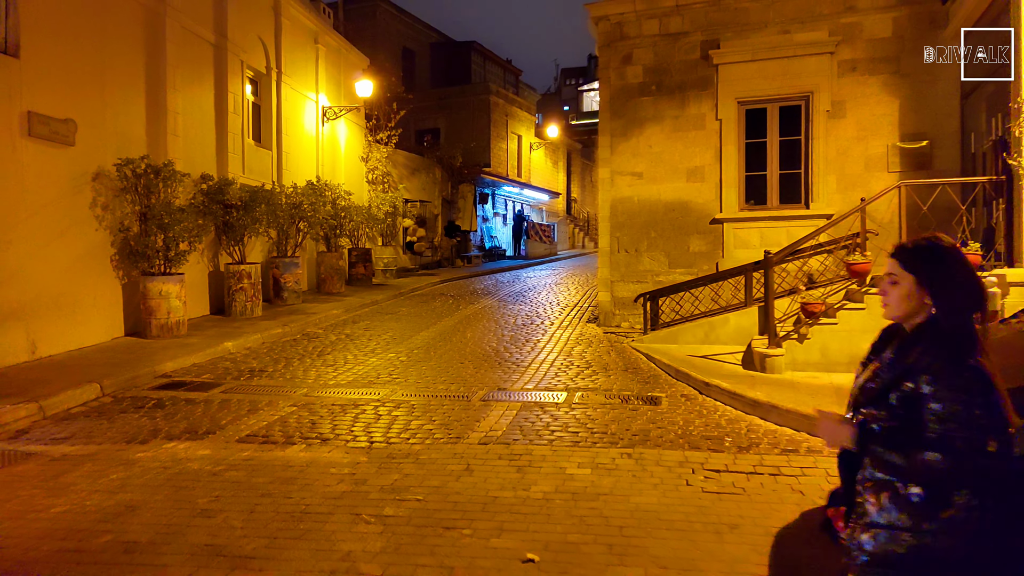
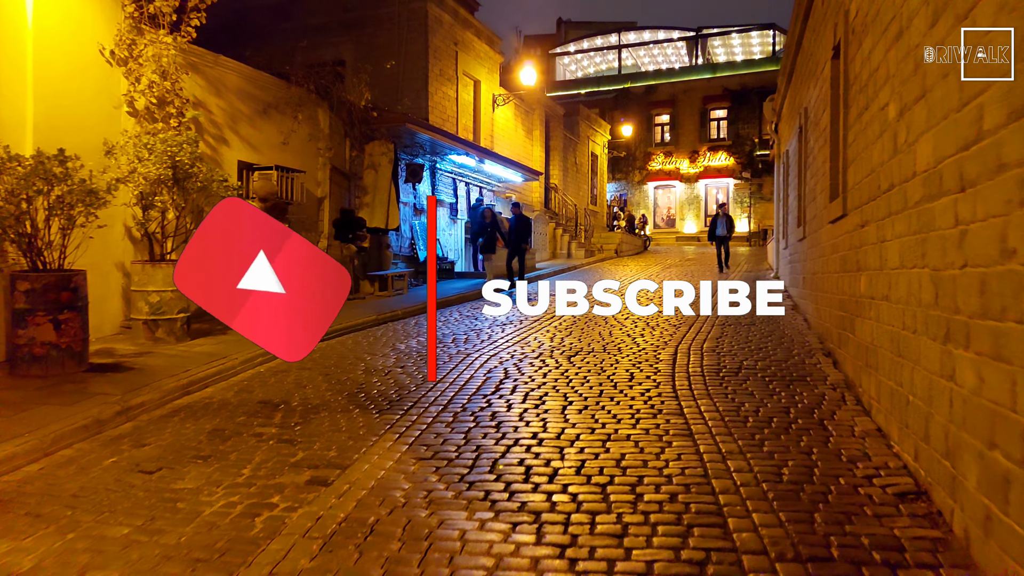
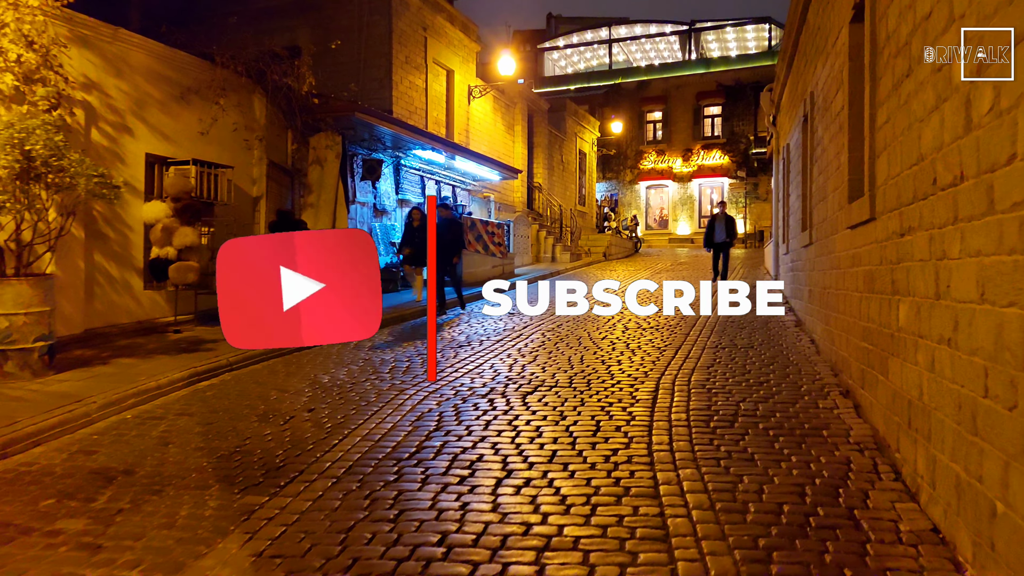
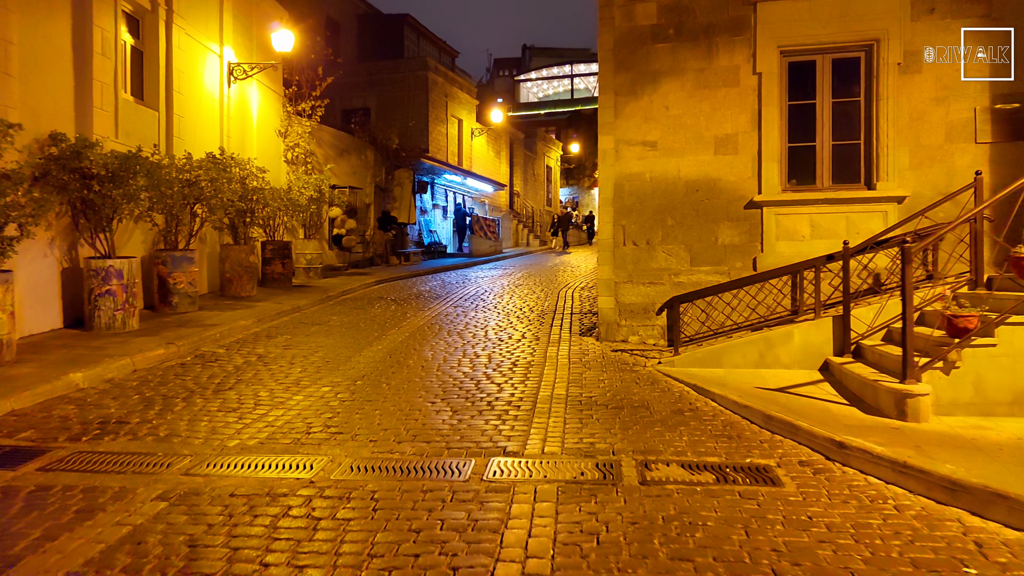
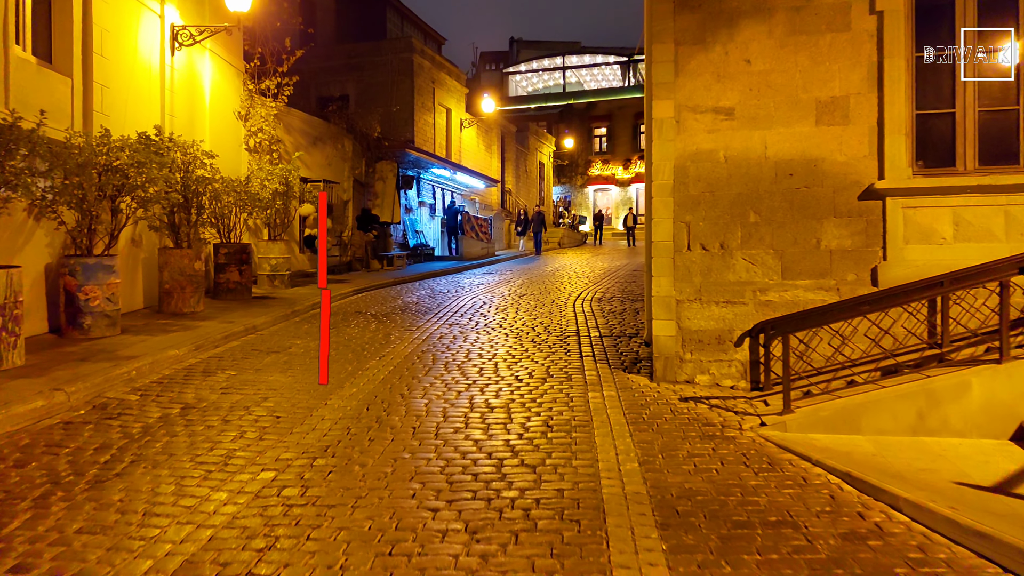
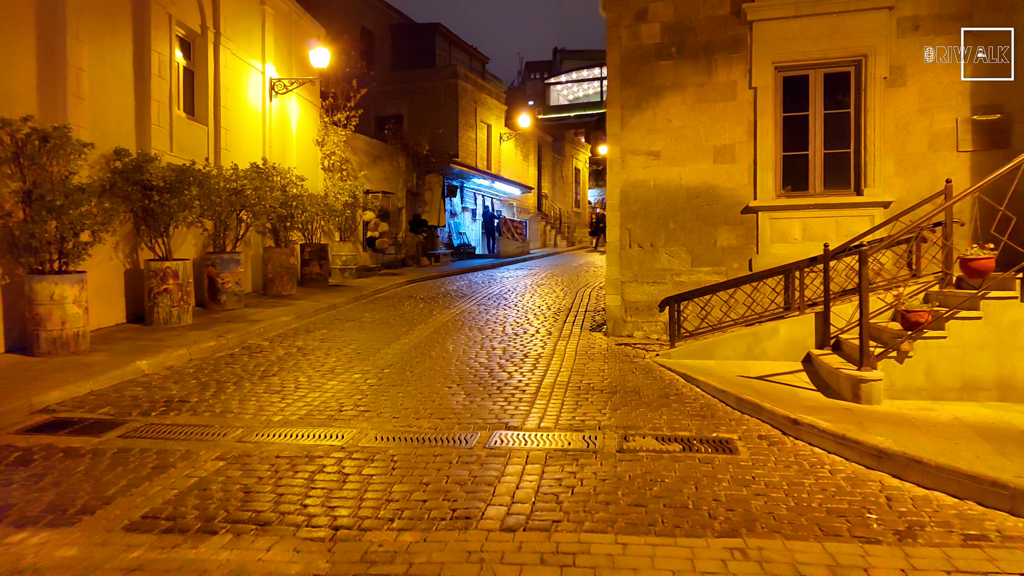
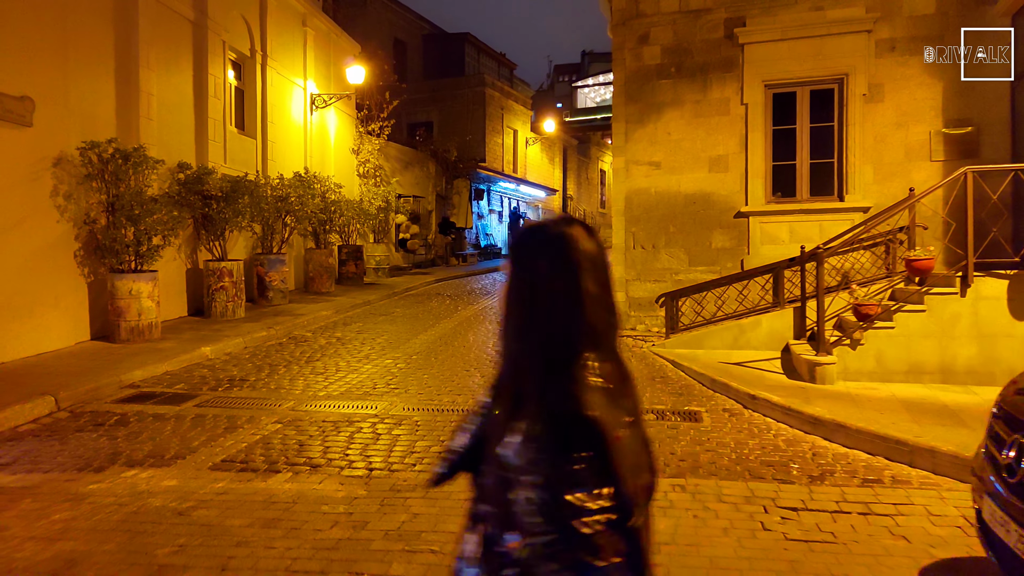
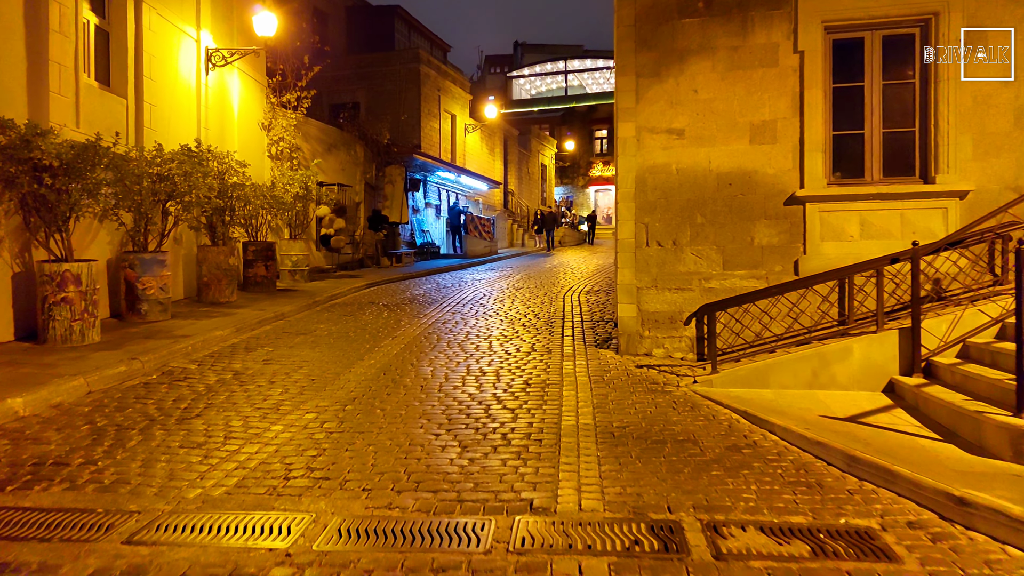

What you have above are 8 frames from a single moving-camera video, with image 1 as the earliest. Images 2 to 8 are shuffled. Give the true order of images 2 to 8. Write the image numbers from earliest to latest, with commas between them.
7, 6, 4, 8, 5, 2, 3
